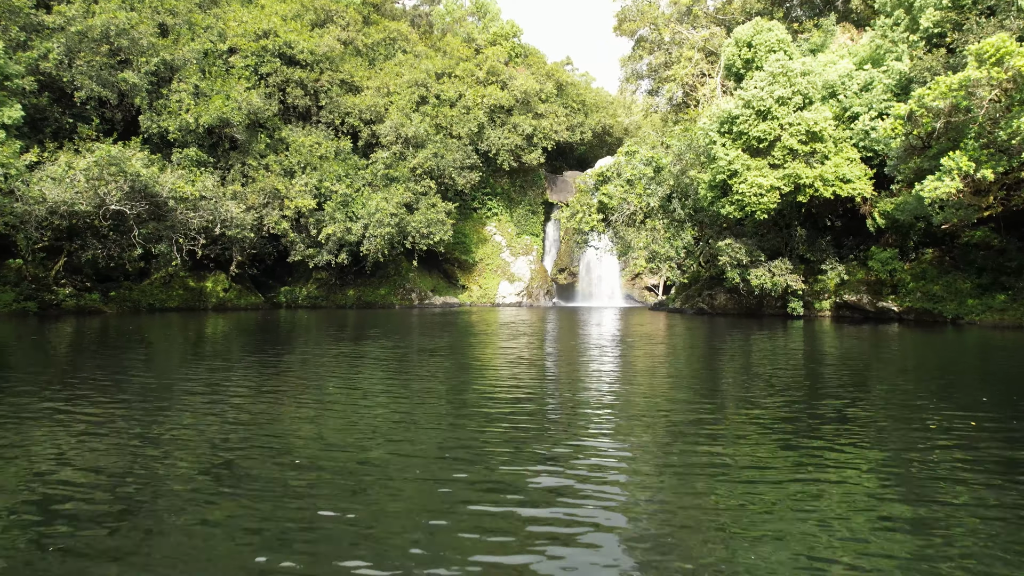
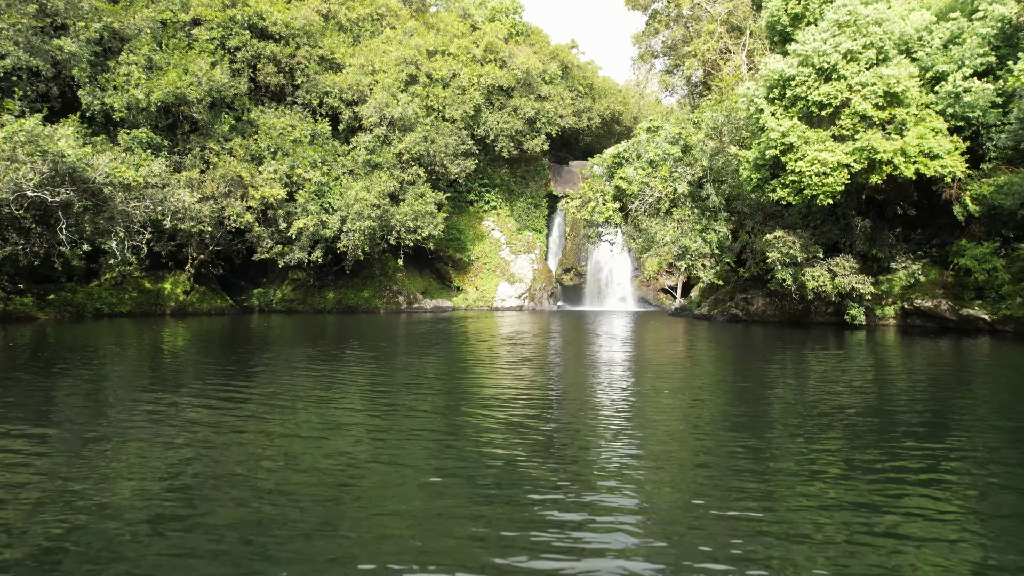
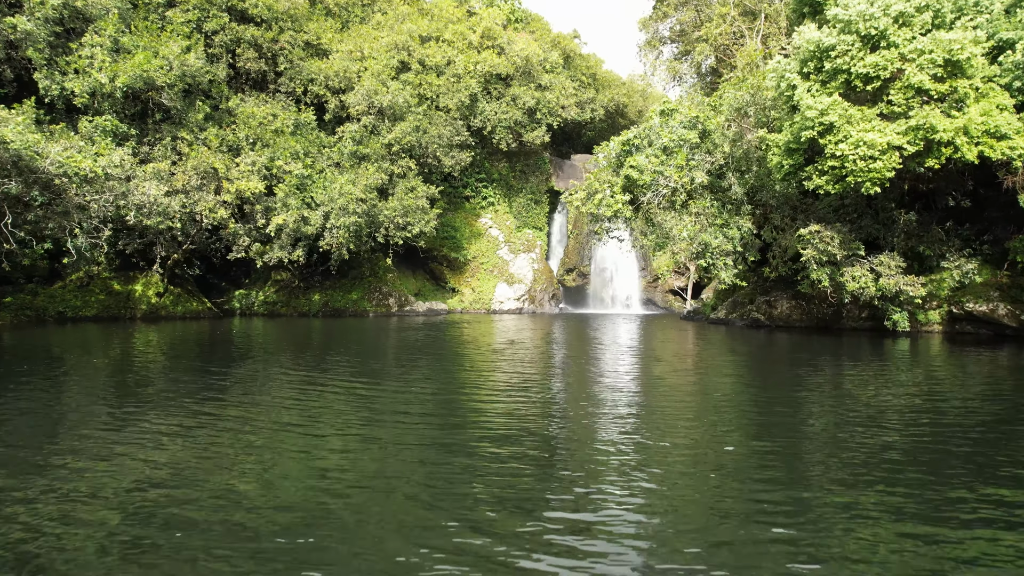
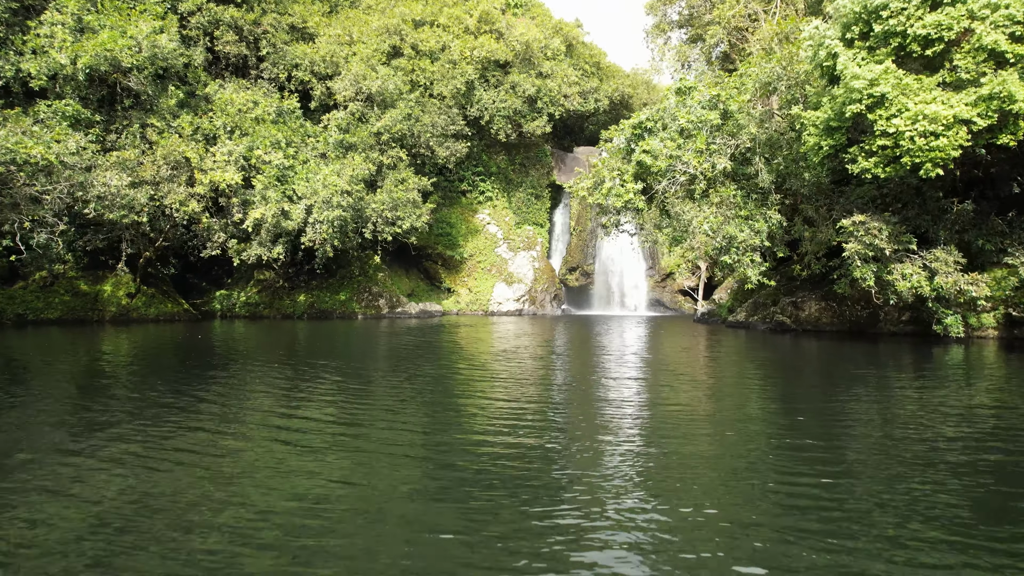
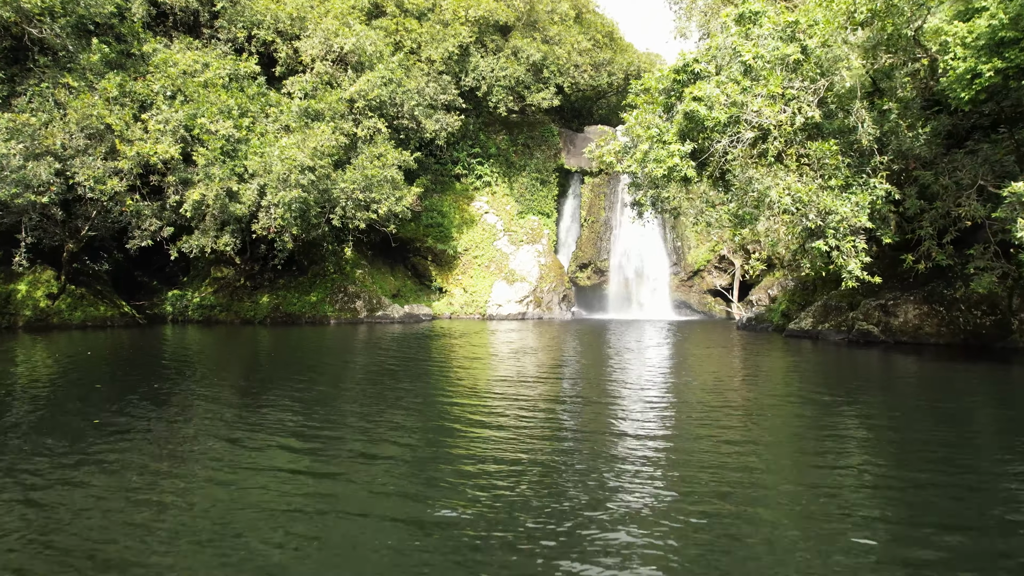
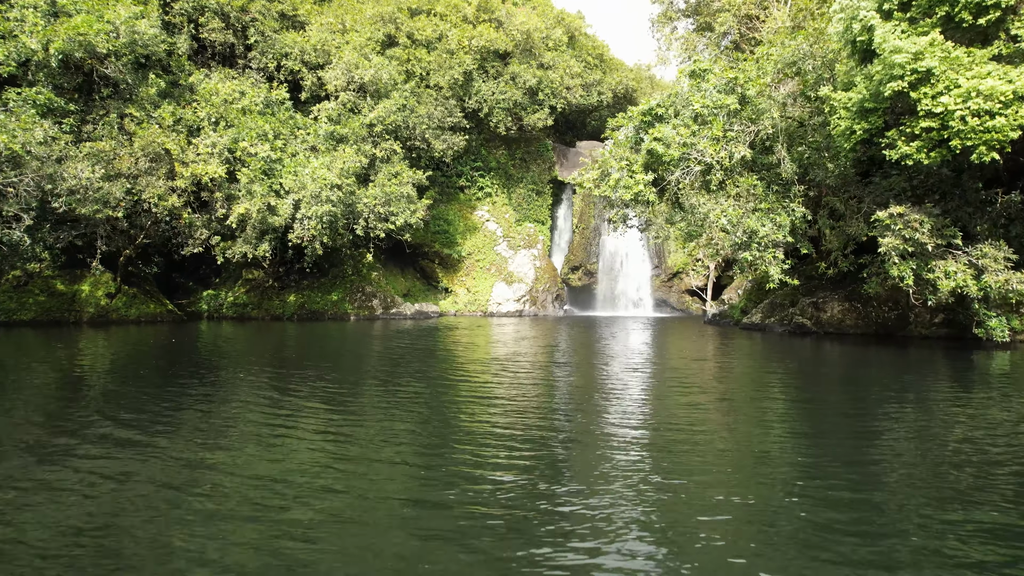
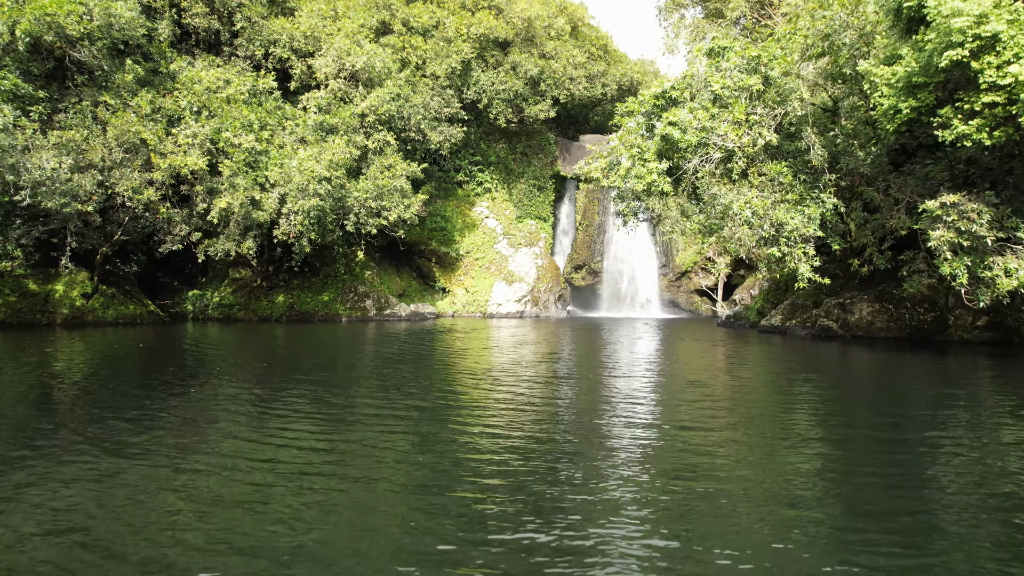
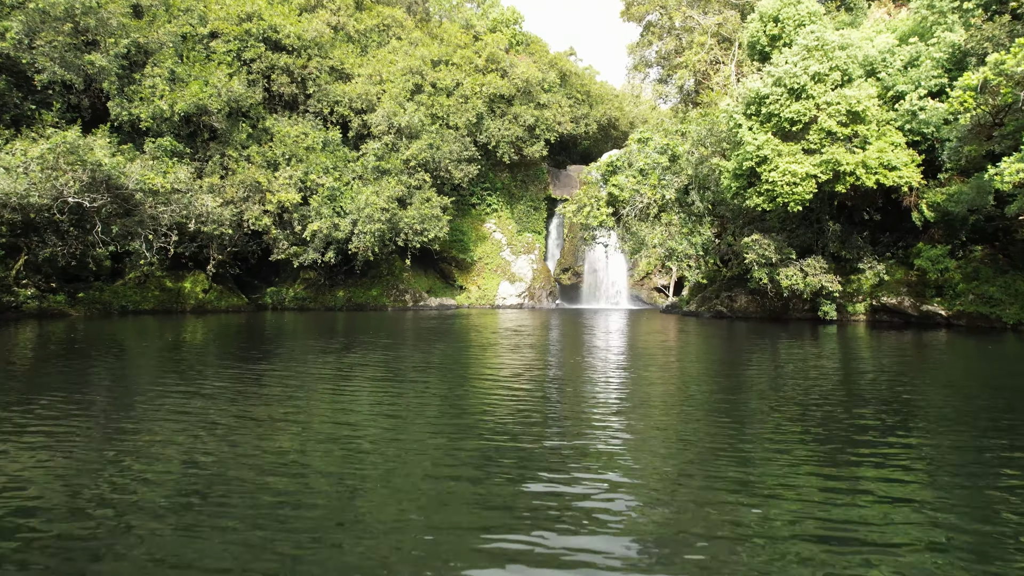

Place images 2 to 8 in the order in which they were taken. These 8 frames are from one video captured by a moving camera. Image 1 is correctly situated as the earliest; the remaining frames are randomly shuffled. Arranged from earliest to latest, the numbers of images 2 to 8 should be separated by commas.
8, 2, 3, 4, 6, 7, 5
